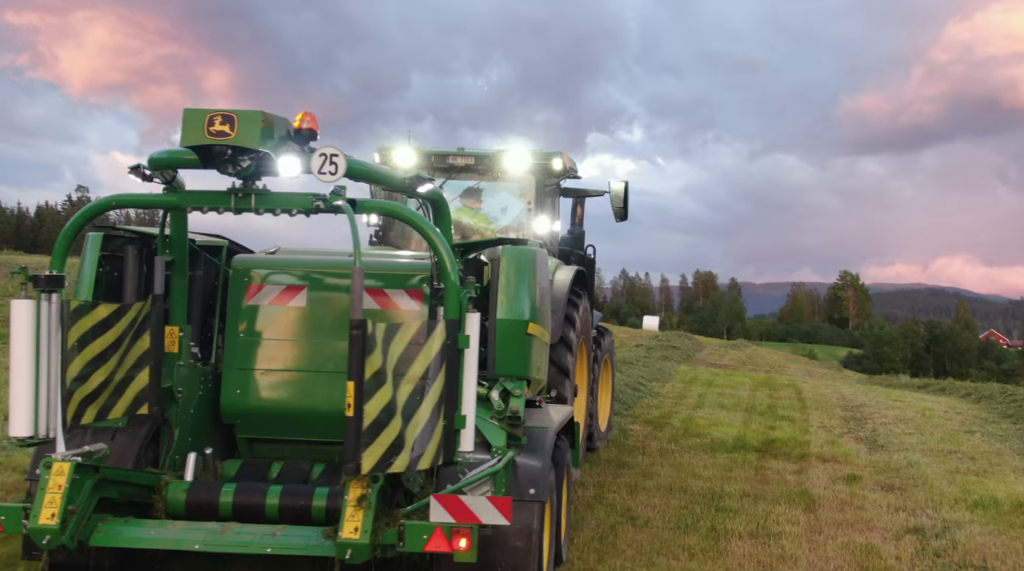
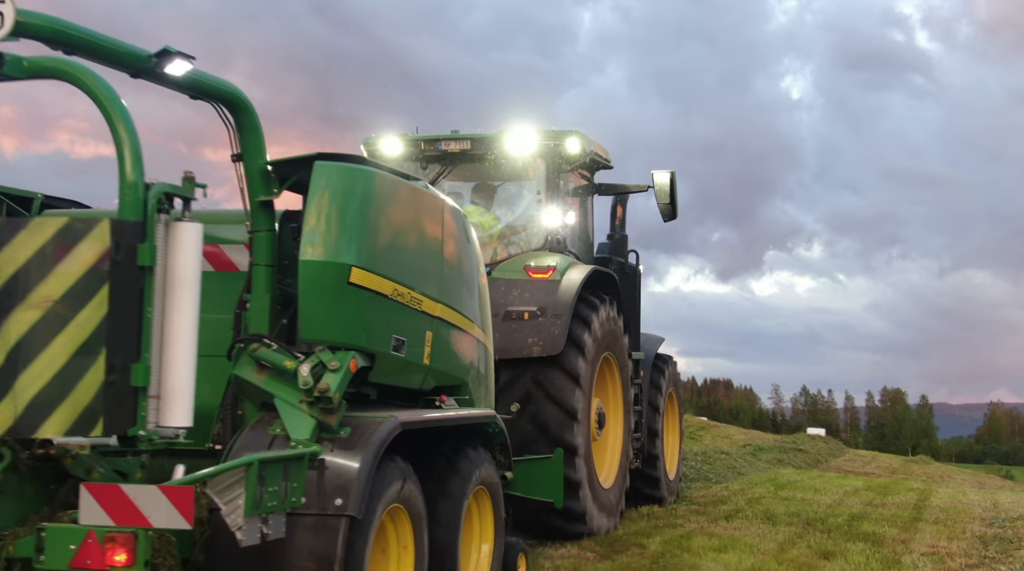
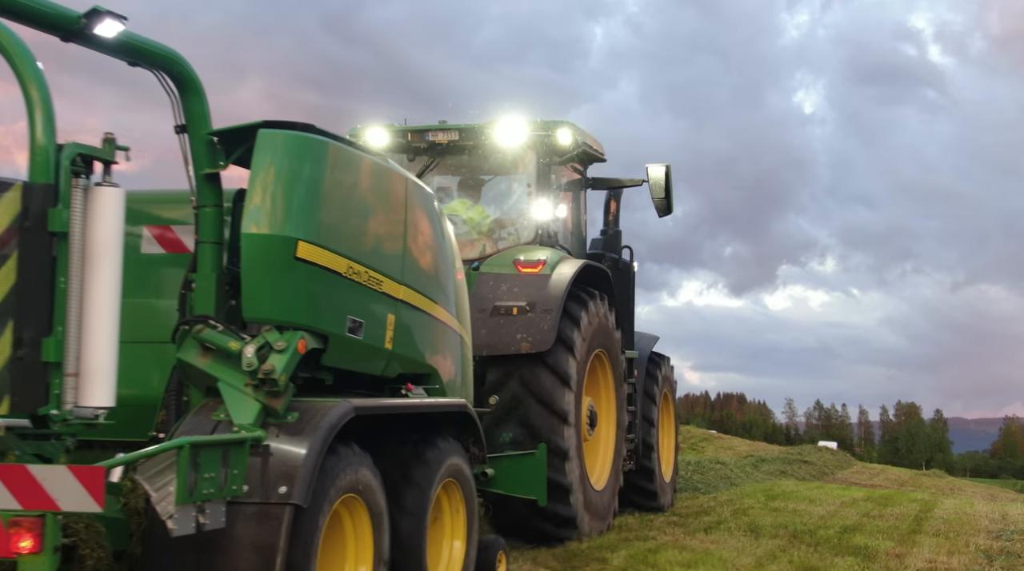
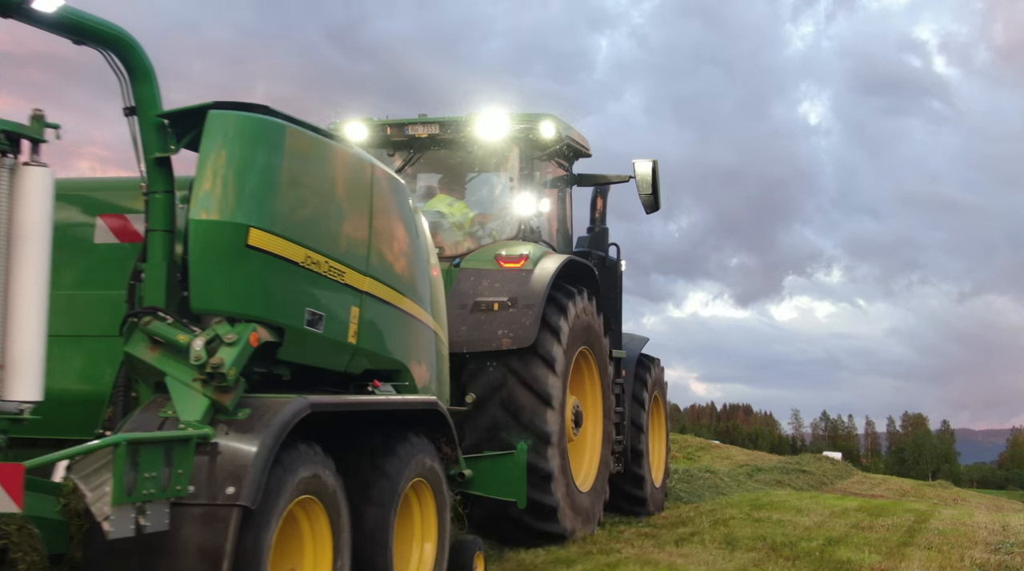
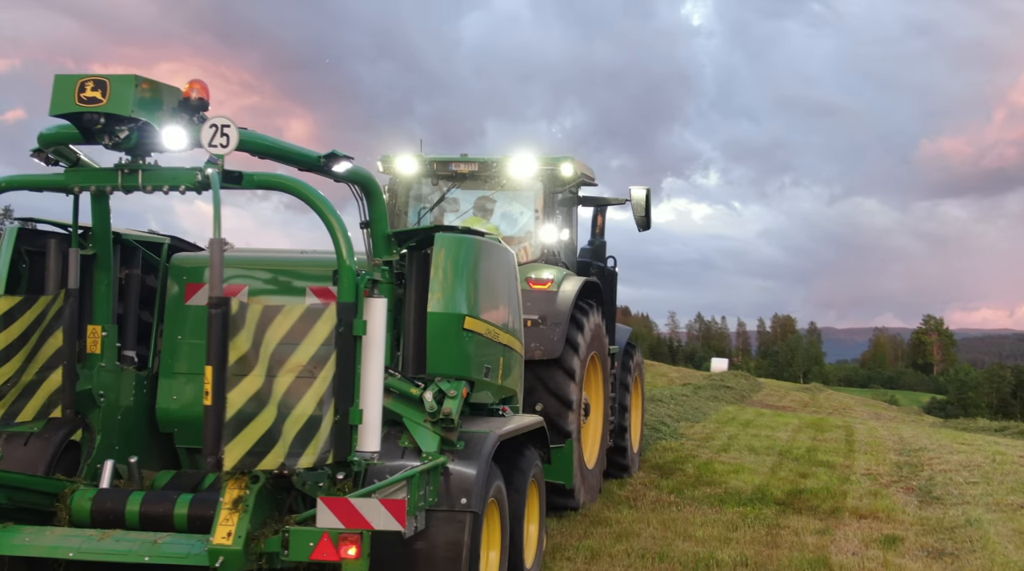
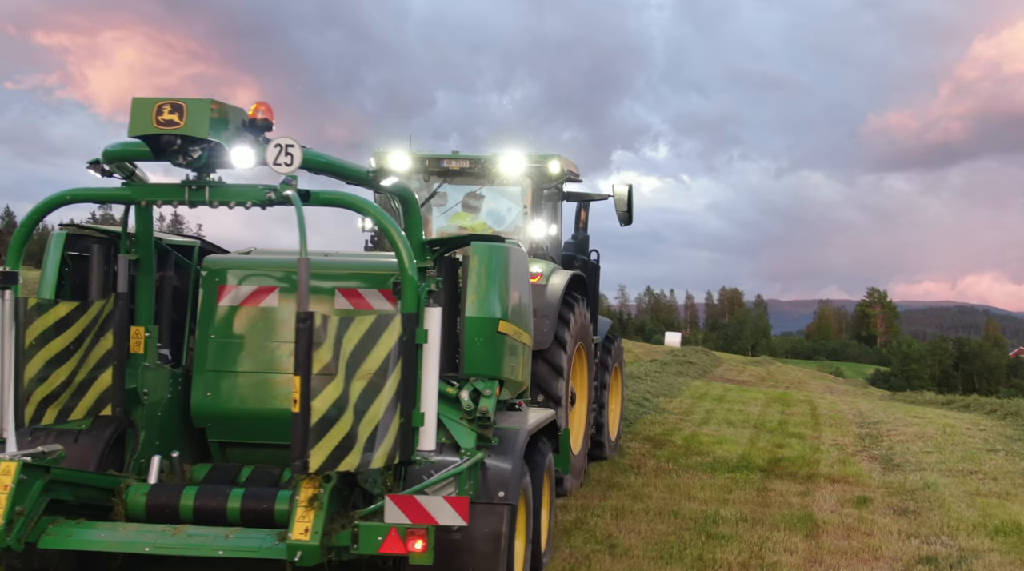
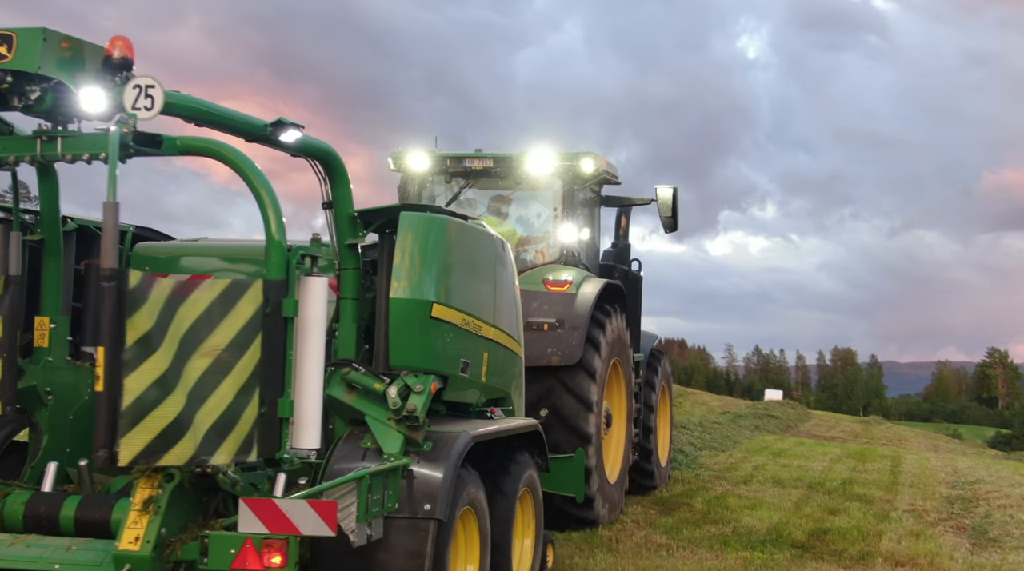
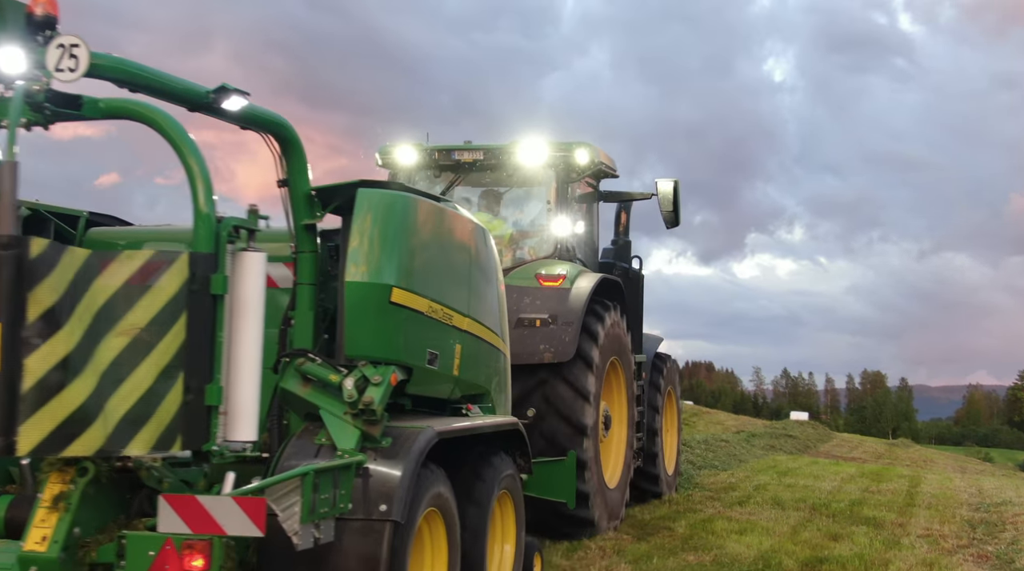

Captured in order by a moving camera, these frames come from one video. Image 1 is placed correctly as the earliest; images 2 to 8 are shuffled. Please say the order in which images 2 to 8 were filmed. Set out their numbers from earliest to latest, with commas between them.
6, 5, 7, 8, 2, 3, 4
